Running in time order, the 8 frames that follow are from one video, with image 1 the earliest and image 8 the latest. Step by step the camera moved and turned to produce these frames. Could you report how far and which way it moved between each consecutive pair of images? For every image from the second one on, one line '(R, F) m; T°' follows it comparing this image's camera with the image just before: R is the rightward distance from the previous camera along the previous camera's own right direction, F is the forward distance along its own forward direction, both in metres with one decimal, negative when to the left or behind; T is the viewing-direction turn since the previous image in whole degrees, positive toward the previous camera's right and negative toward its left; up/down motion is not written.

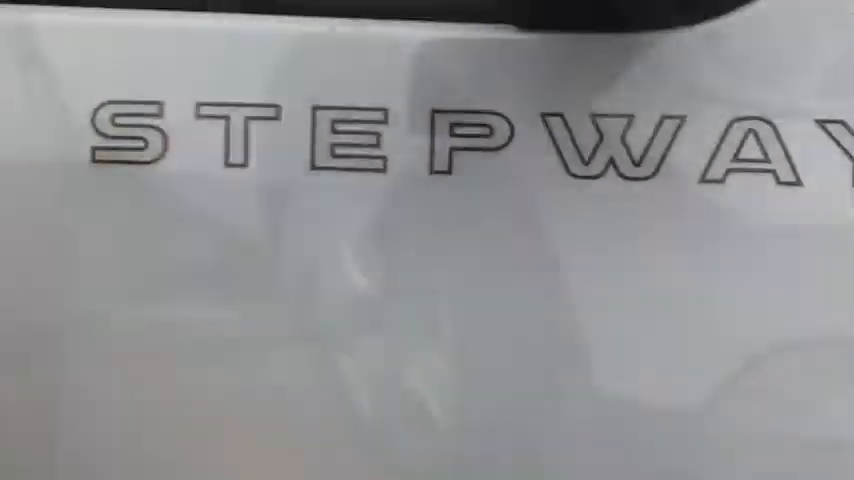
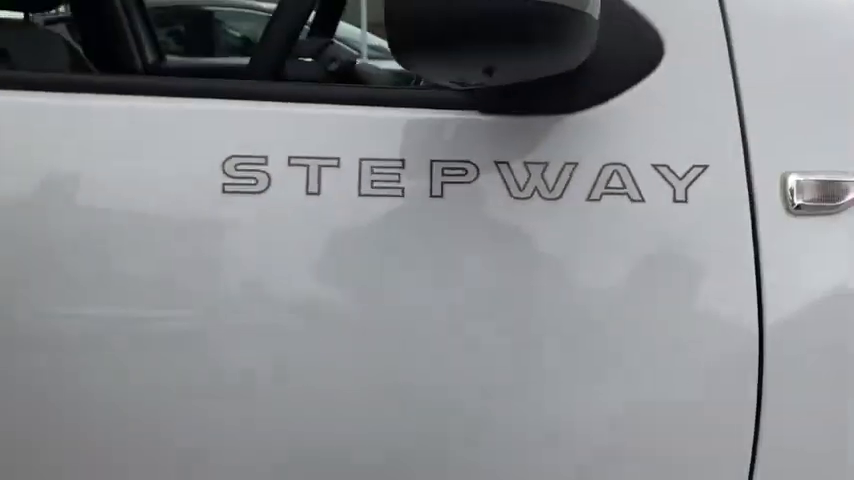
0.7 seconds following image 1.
(-0.1, -0.3) m; +4°
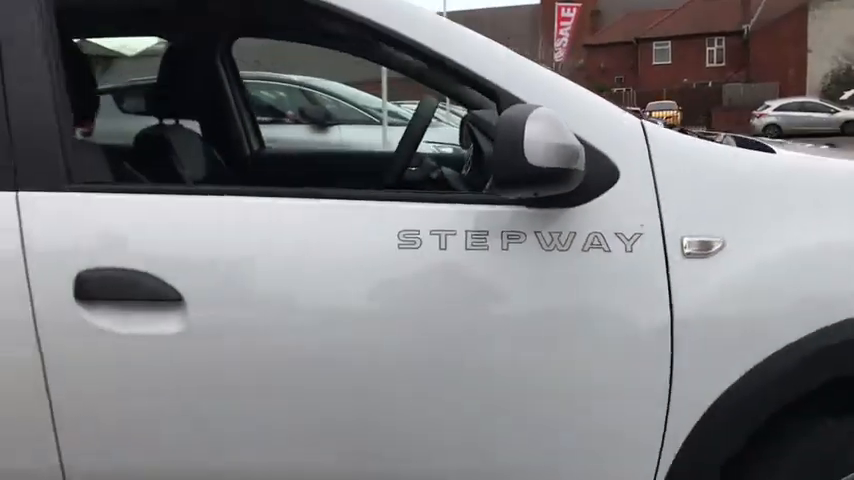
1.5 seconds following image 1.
(-0.1, -0.8) m; 0°
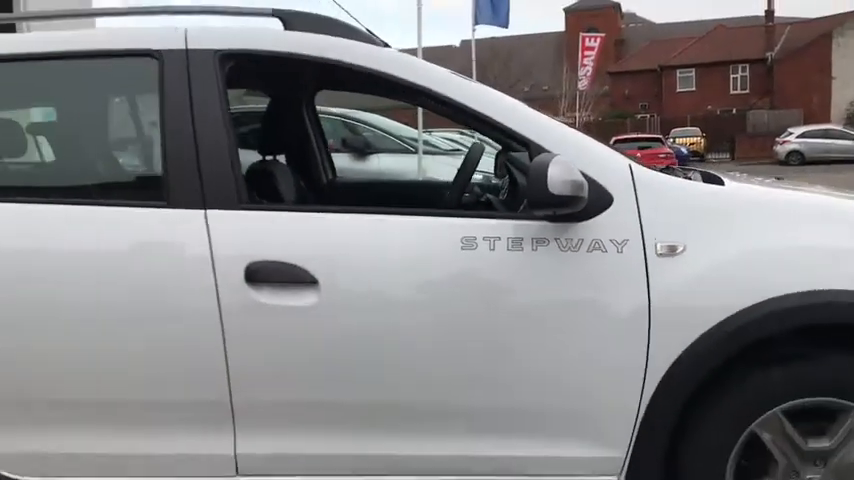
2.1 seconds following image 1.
(-0.1, -0.8) m; -2°
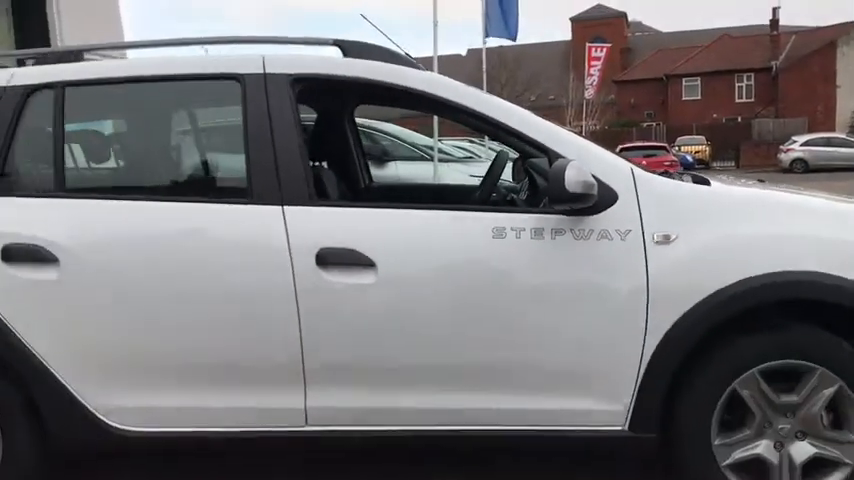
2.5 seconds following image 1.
(-0.1, -0.5) m; 0°
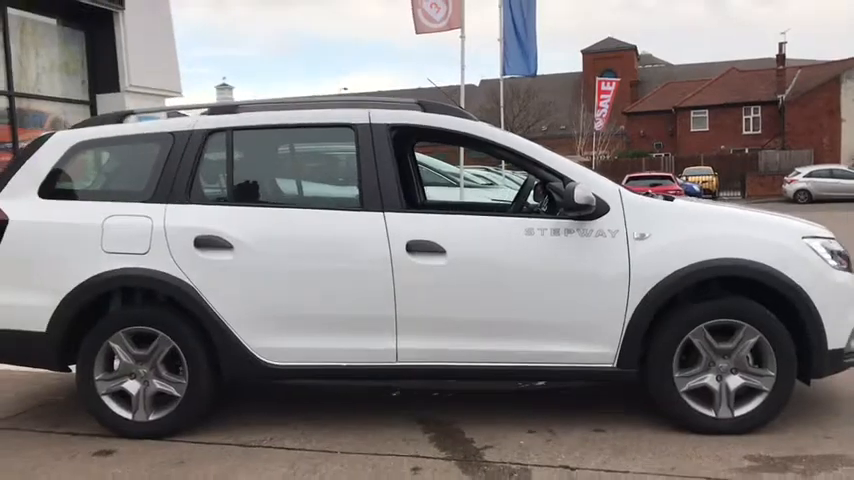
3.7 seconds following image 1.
(-0.2, -1.4) m; -1°
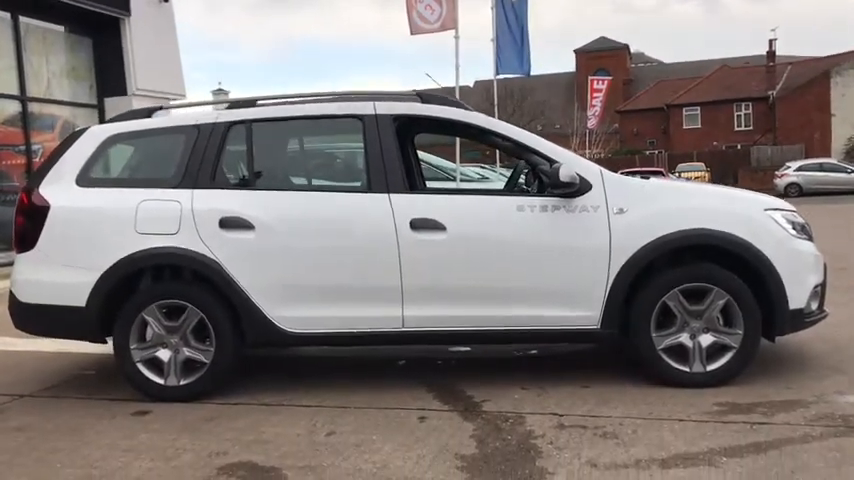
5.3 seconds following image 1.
(0.0, -0.5) m; 0°
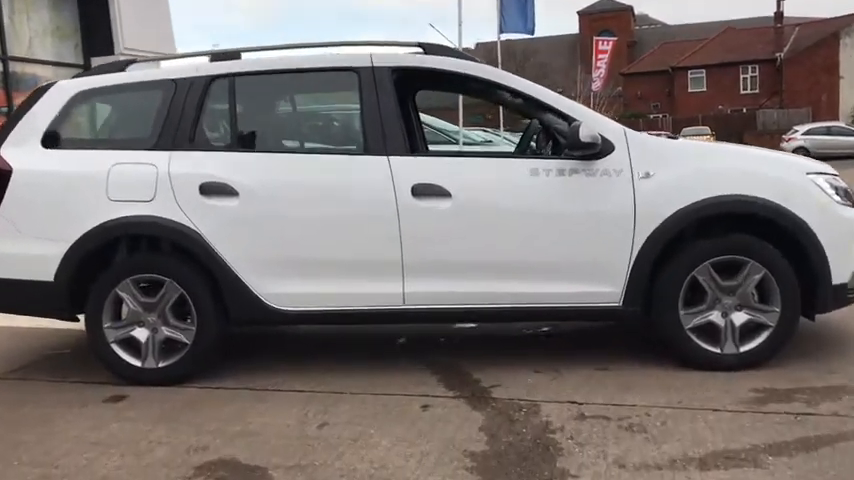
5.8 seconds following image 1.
(0.0, +0.5) m; 0°
